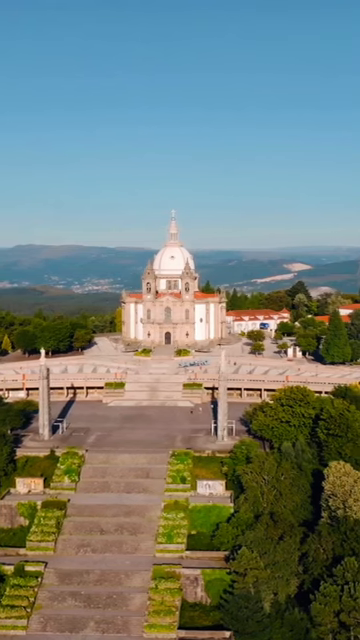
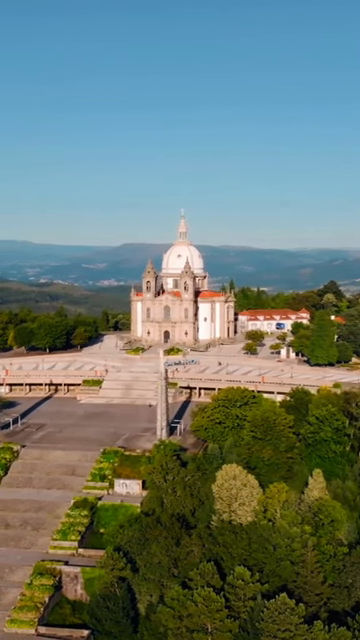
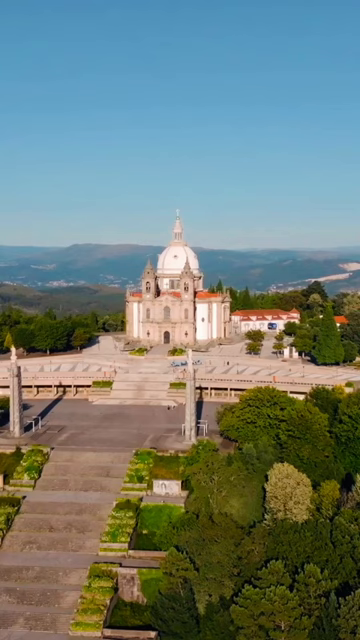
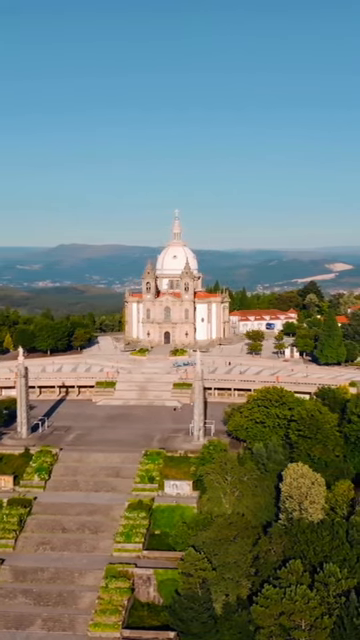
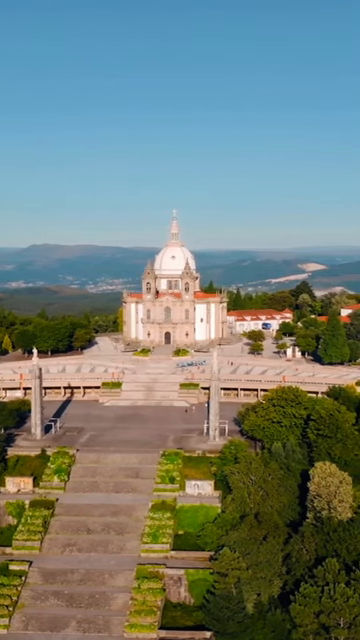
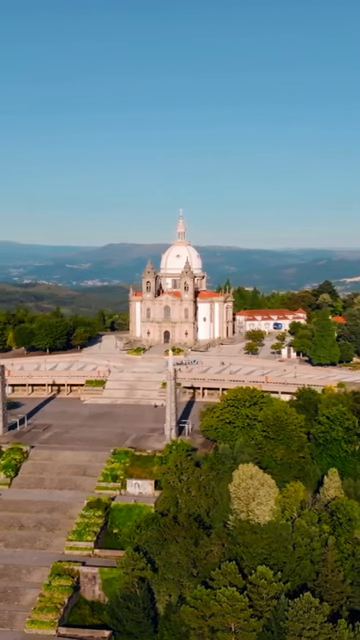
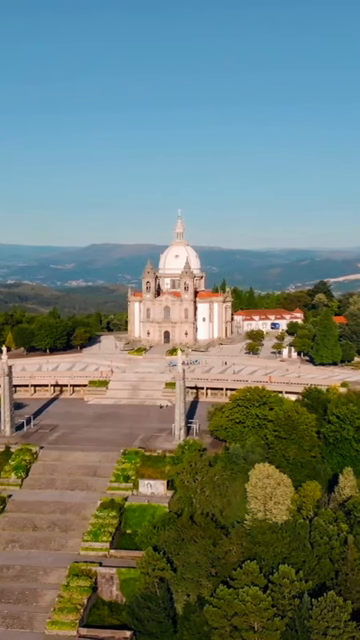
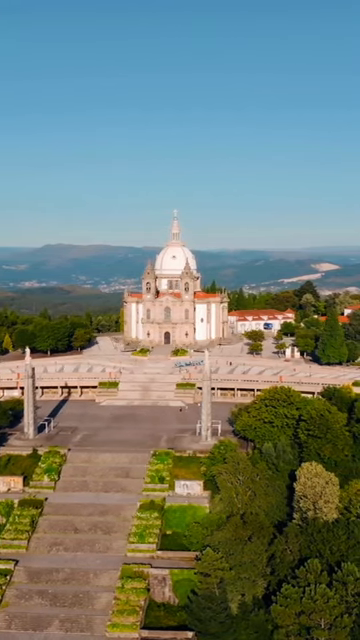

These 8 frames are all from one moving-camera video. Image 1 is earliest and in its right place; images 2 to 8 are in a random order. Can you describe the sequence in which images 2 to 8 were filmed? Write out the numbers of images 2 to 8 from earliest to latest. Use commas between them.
5, 8, 4, 3, 7, 6, 2
